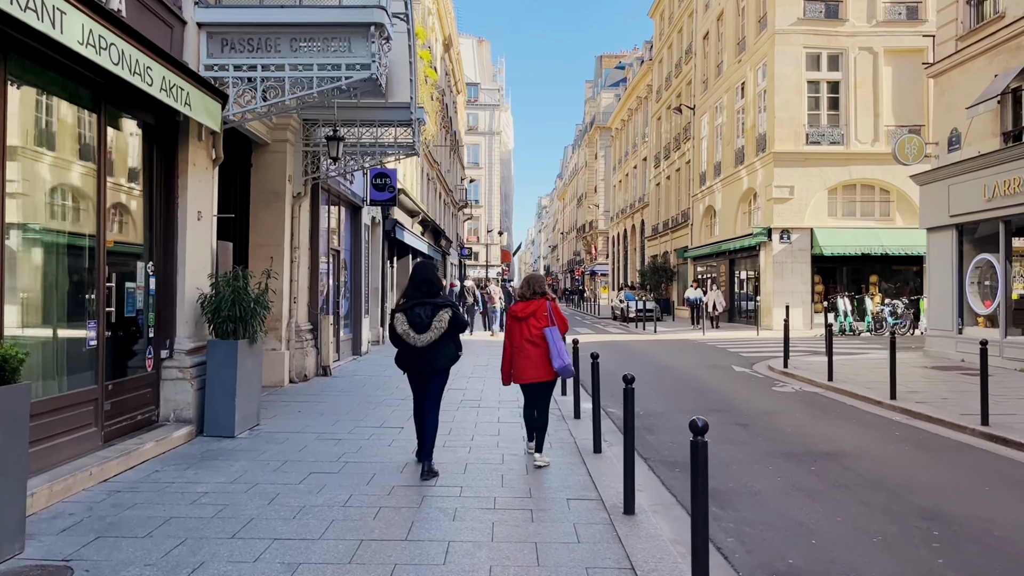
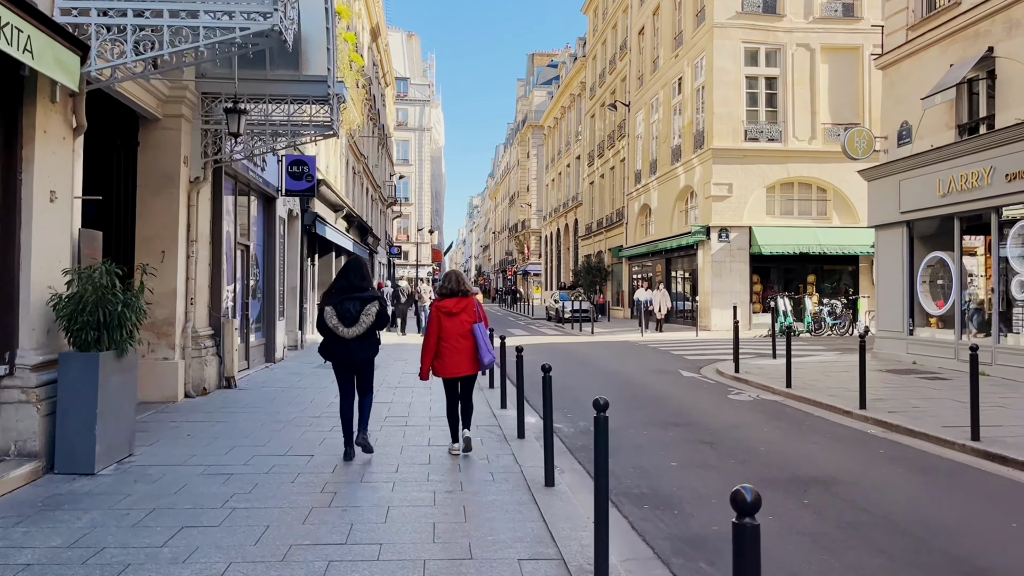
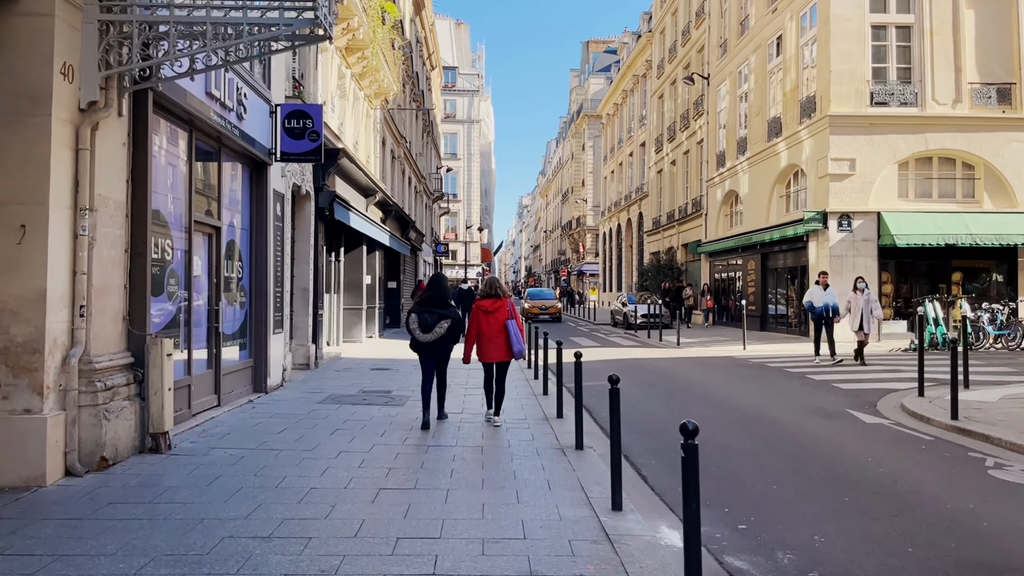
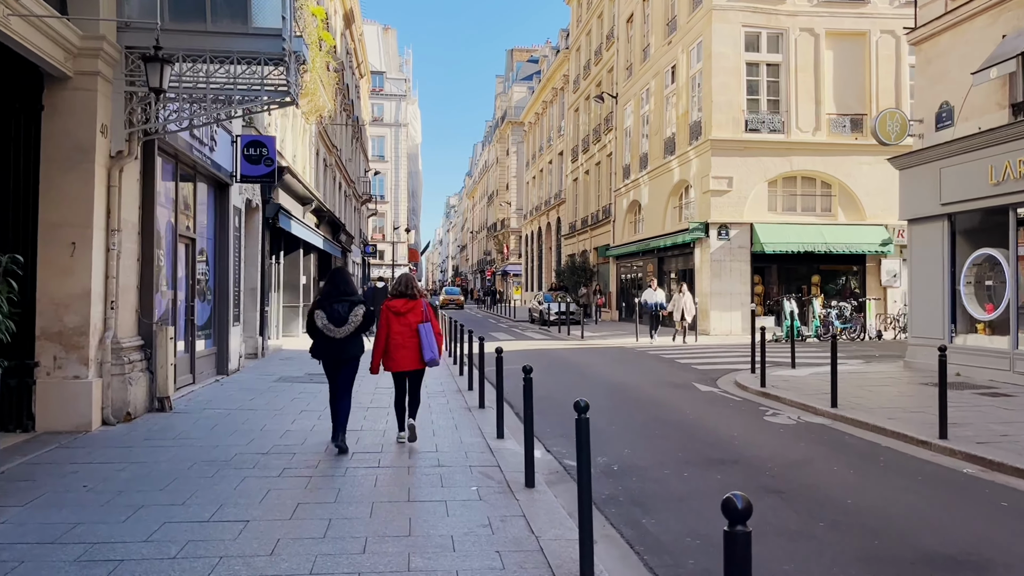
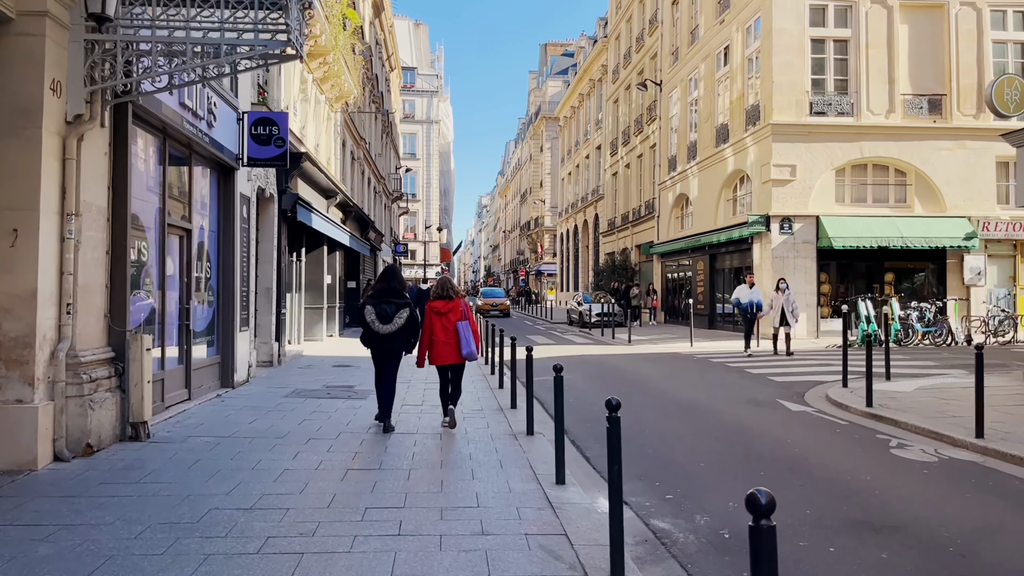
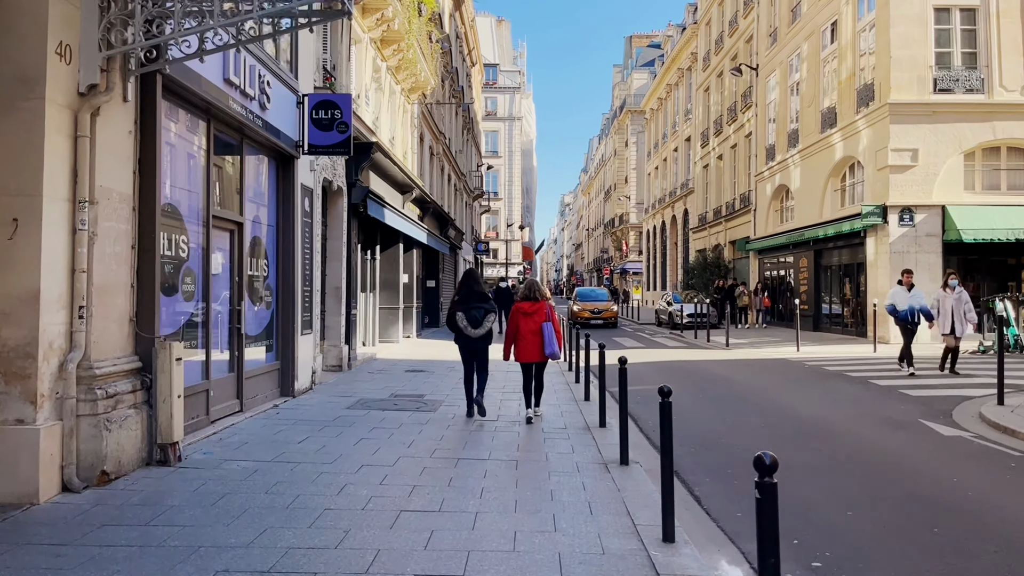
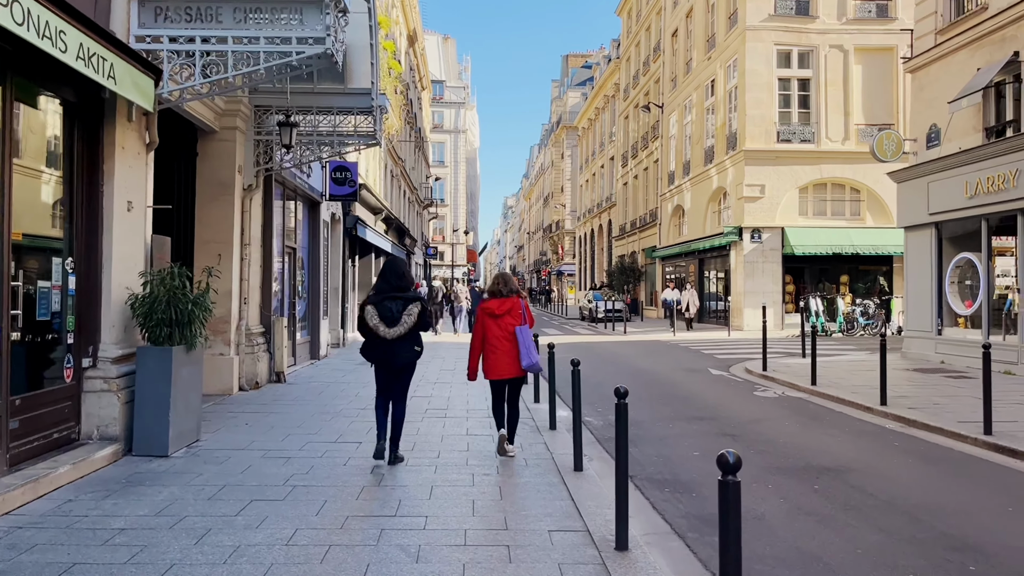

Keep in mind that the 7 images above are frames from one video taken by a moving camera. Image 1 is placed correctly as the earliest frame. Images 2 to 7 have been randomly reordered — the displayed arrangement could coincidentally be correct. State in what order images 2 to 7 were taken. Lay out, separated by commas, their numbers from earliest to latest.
7, 2, 4, 5, 3, 6
